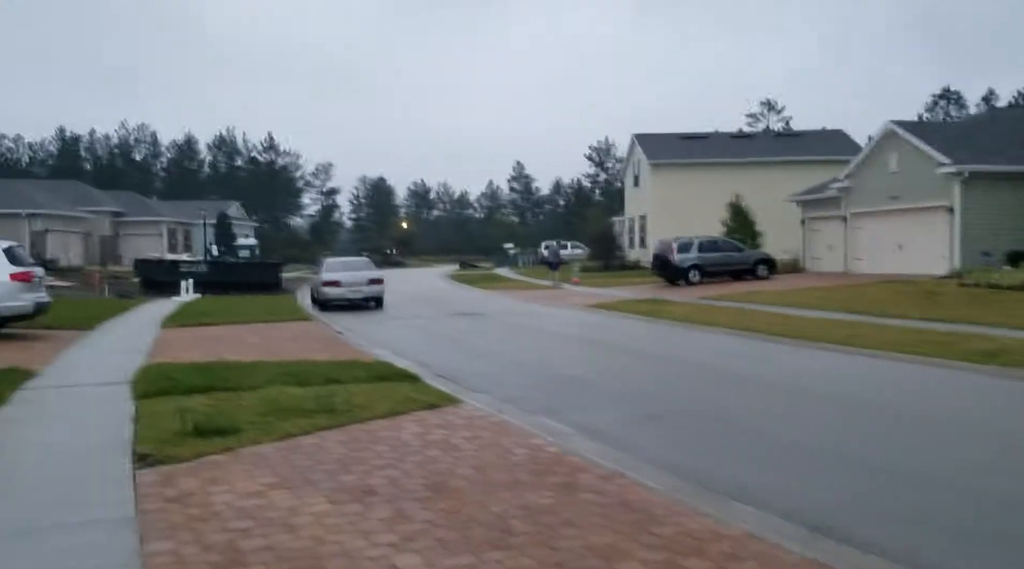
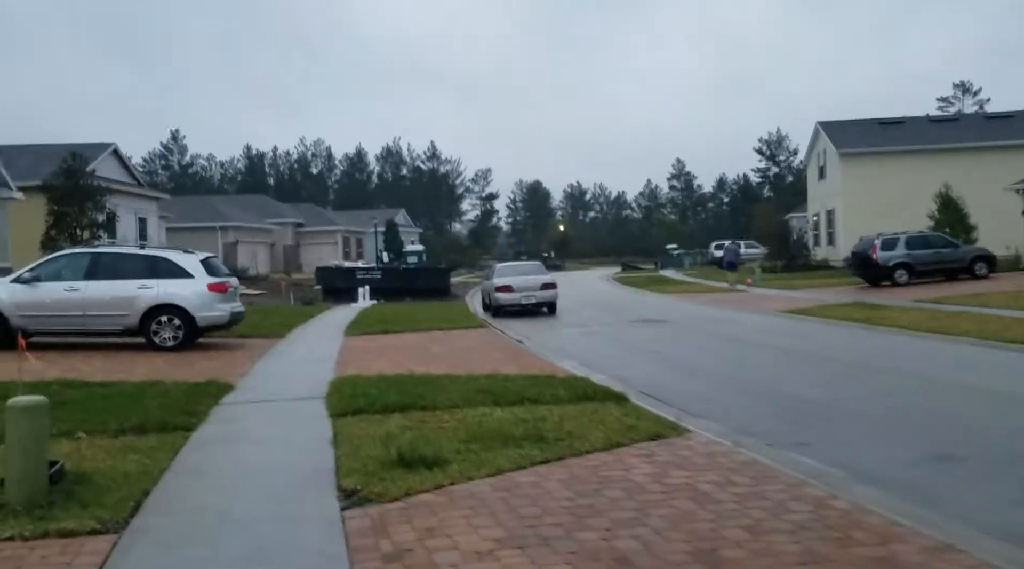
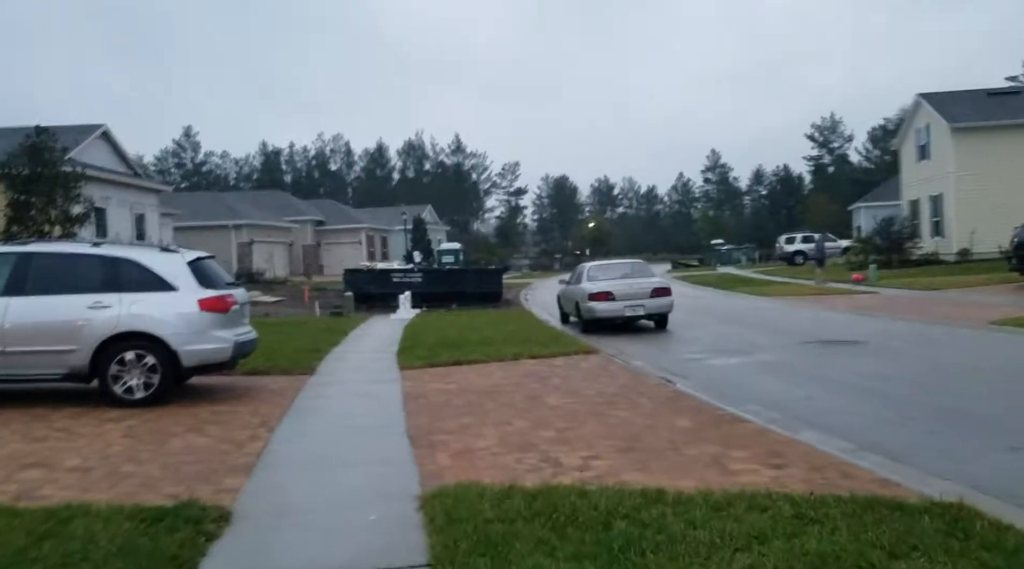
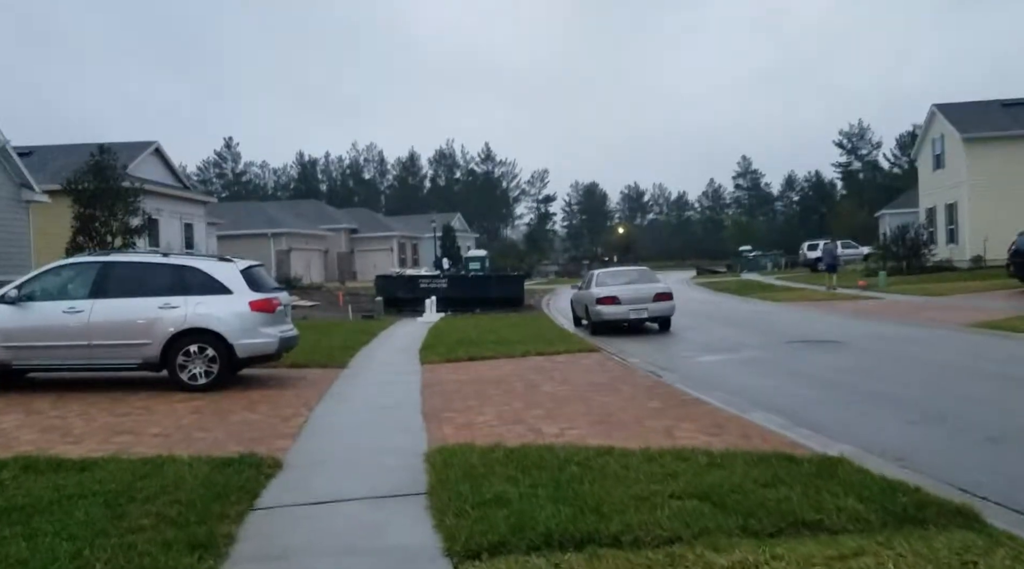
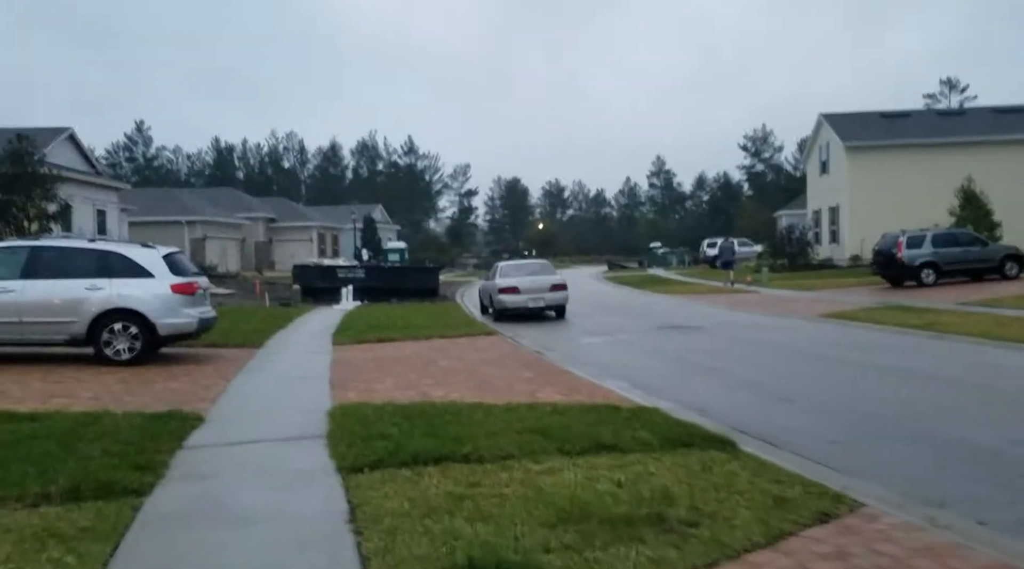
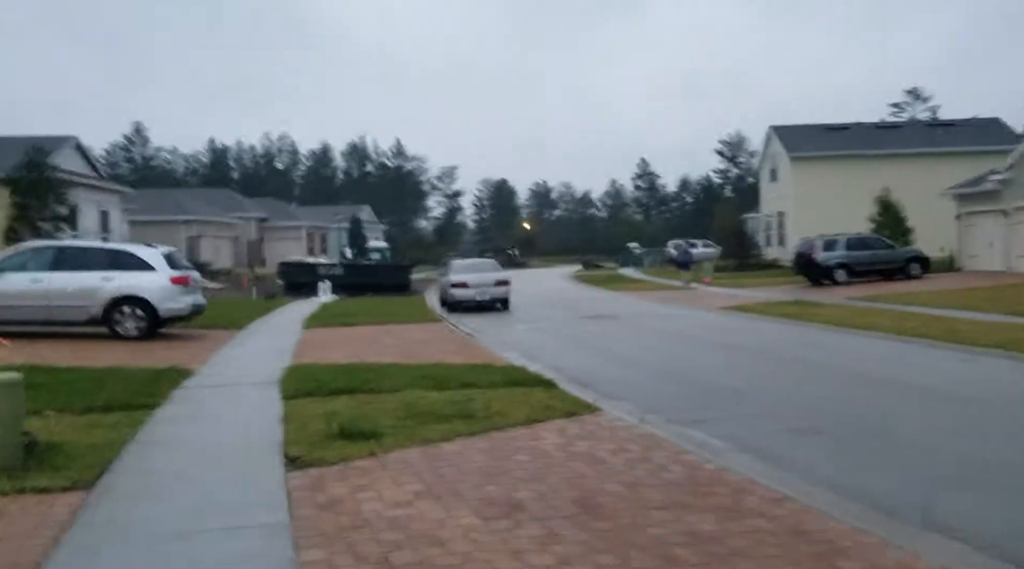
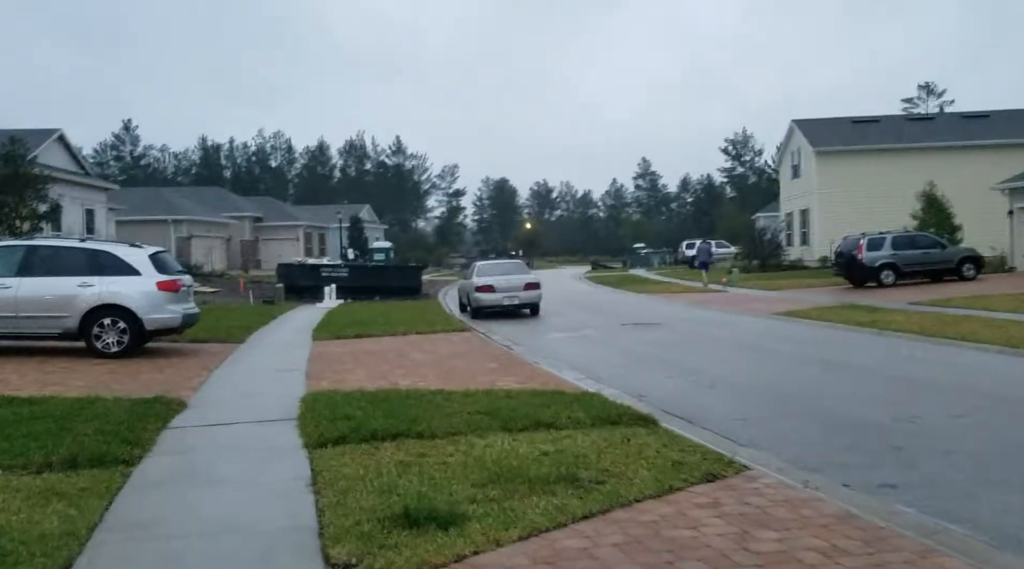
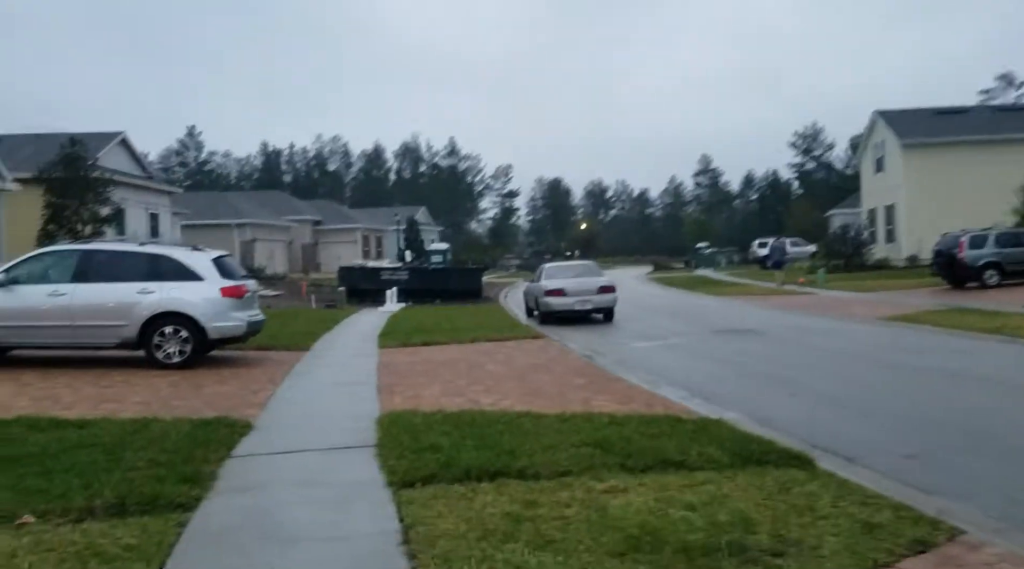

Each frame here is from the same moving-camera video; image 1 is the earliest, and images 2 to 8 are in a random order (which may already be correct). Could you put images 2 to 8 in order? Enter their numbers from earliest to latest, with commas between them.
6, 2, 7, 5, 8, 4, 3
